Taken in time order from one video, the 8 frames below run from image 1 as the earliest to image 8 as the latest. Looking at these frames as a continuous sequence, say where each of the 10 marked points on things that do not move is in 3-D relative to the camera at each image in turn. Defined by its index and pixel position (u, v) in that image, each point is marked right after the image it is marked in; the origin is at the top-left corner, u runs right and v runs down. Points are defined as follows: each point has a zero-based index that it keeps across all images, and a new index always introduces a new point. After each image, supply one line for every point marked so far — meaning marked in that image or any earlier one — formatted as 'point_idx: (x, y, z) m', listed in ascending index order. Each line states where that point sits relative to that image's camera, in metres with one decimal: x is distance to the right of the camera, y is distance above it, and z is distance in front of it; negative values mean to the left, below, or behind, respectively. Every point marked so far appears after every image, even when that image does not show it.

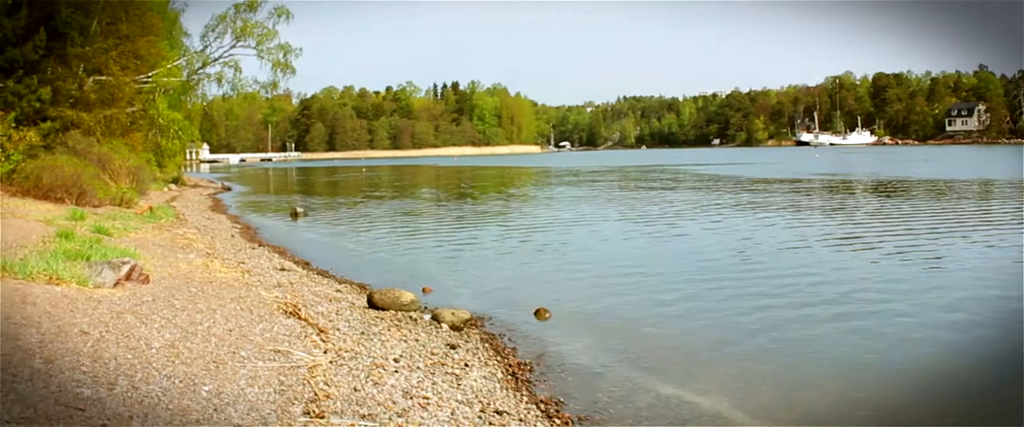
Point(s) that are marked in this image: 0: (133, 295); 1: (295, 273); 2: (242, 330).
0: (-3.4, -0.8, +12.9) m
1: (-2.9, -0.8, +19.4) m
2: (-2.1, -0.9, +11.2) m
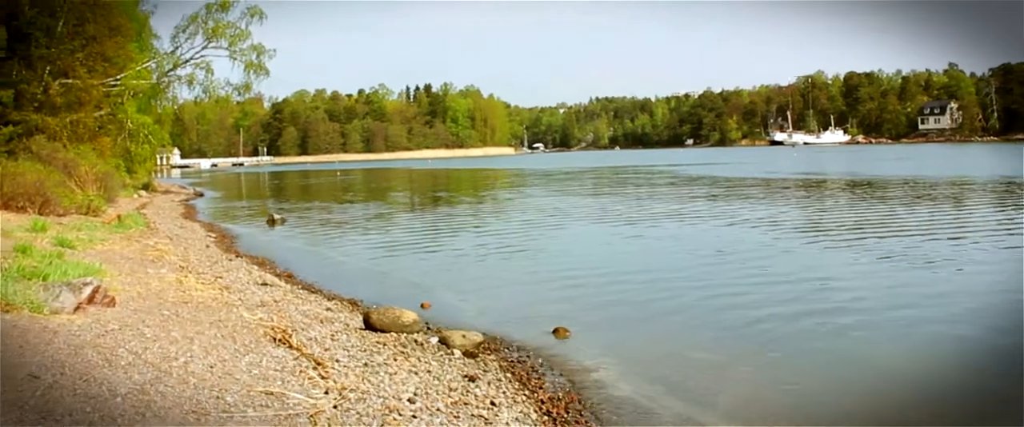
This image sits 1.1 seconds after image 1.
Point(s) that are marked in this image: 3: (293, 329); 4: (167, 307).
0: (-3.2, -0.9, +11.1) m
1: (-2.9, -0.9, +17.6) m
2: (-1.9, -1.0, +9.5) m
3: (-1.9, -1.0, +12.4) m
4: (-3.2, -0.9, +13.4) m
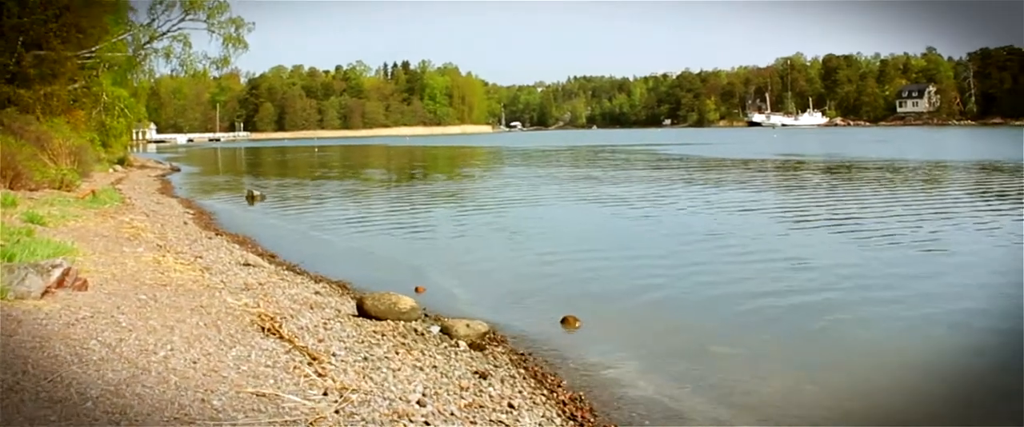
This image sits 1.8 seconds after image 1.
0: (-3.1, -0.7, +10.1) m
1: (-2.9, -0.7, +16.6) m
2: (-1.8, -0.9, +8.5) m
3: (-1.8, -0.8, +11.4) m
4: (-3.2, -0.7, +12.3) m
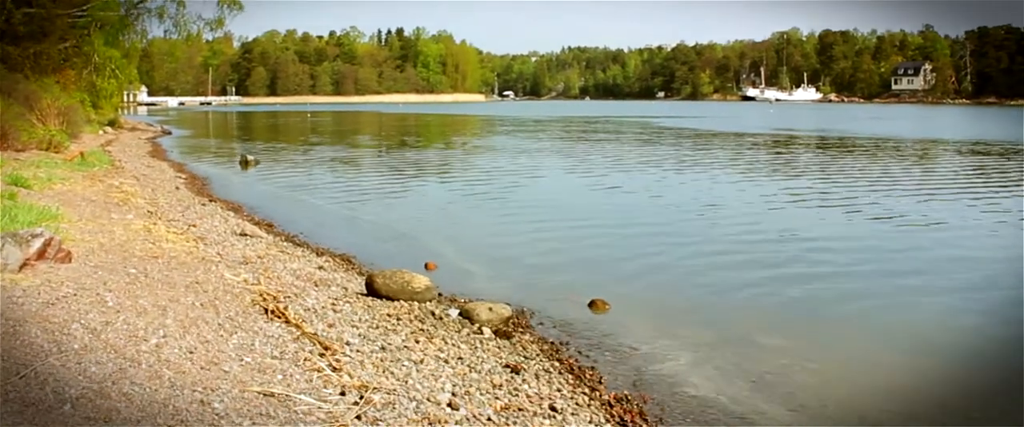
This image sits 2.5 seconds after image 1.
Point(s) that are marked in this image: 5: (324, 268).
0: (-2.9, -0.5, +9.0) m
1: (-2.7, -0.3, +15.5) m
2: (-1.5, -0.7, +7.4) m
3: (-1.6, -0.6, +10.3) m
4: (-3.0, -0.4, +11.2) m
5: (-1.7, -0.5, +13.1) m
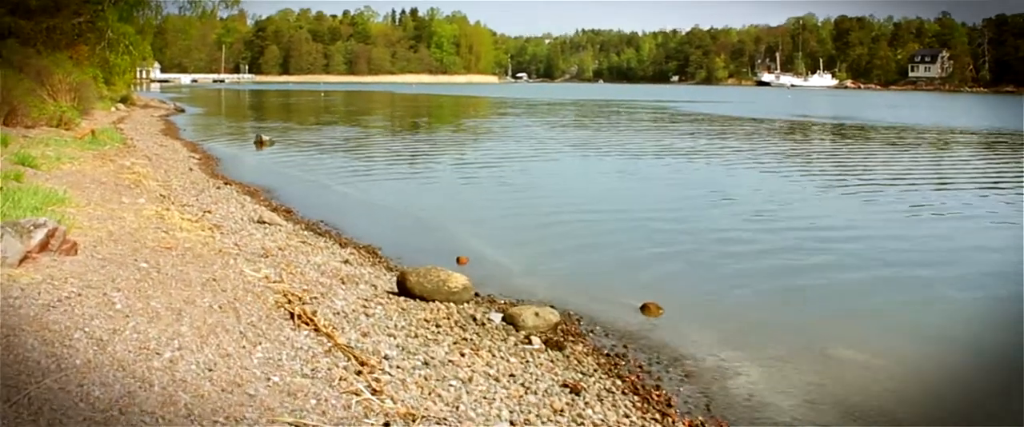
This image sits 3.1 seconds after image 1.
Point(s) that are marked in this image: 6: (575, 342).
0: (-2.6, -0.4, +8.1) m
1: (-2.4, -0.2, +14.5) m
2: (-1.2, -0.7, +6.5) m
3: (-1.3, -0.6, +9.4) m
4: (-2.6, -0.3, +10.3) m
5: (-1.4, -0.4, +12.1) m
6: (+0.4, -0.8, +8.9) m
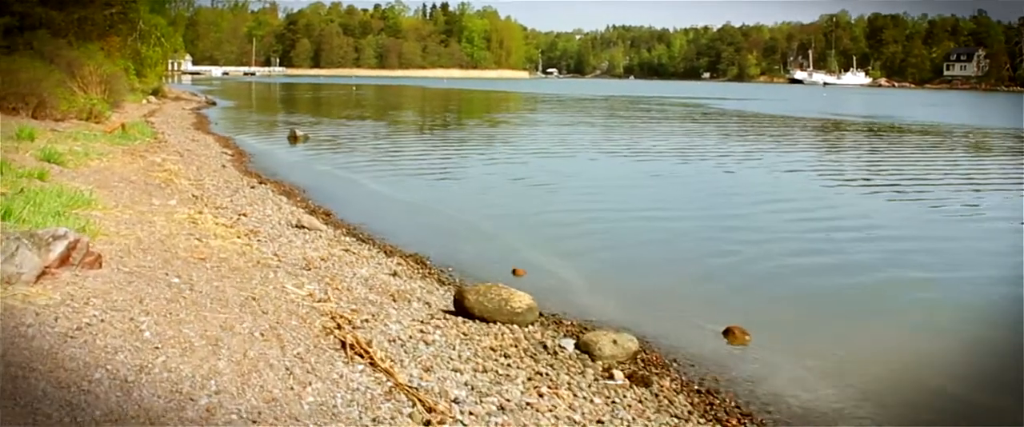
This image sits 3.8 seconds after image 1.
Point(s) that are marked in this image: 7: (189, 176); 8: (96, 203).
0: (-2.2, -0.5, +7.1) m
1: (-1.8, -0.2, +13.6) m
2: (-0.9, -0.8, +5.4) m
3: (-0.9, -0.6, +8.4) m
4: (-2.2, -0.4, +9.3) m
5: (-0.9, -0.5, +11.1) m
6: (+0.8, -0.9, +7.9) m
7: (-4.4, +0.5, +19.2) m
8: (-3.7, +0.1, +12.6) m
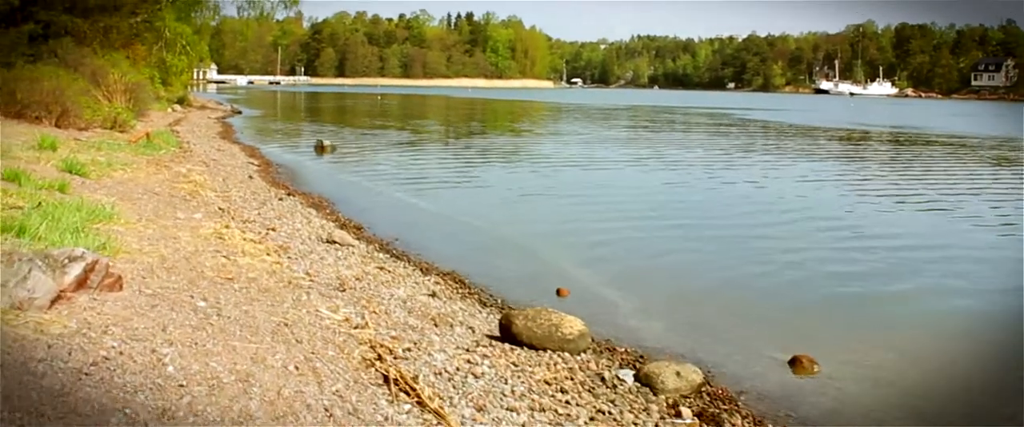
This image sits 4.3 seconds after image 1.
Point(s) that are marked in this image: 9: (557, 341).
0: (-1.9, -0.6, +6.4) m
1: (-1.4, -0.3, +12.9) m
2: (-0.6, -0.9, +4.8) m
3: (-0.6, -0.7, +7.7) m
4: (-1.9, -0.5, +8.7) m
5: (-0.5, -0.6, +10.4) m
6: (+1.1, -1.0, +7.2) m
7: (-3.9, +0.3, +18.6) m
8: (-3.3, 0.0, +11.9) m
9: (+0.3, -0.8, +8.5) m
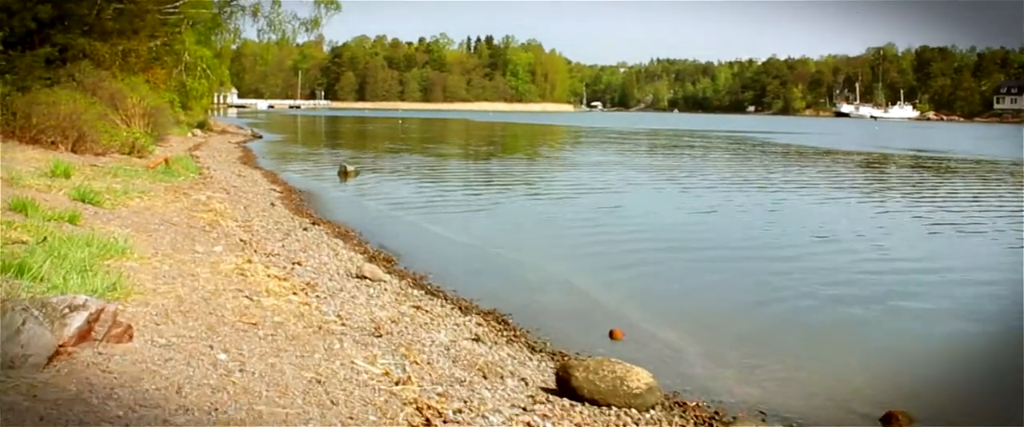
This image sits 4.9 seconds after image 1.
0: (-1.6, -0.7, +5.4) m
1: (-1.1, -0.6, +11.9) m
2: (-0.3, -1.0, +3.8) m
3: (-0.3, -0.9, +6.7) m
4: (-1.5, -0.7, +7.7) m
5: (-0.2, -0.8, +9.4) m
6: (+1.4, -1.2, +6.1) m
7: (-3.4, 0.0, +17.6) m
8: (-2.9, -0.3, +11.0) m
9: (+0.6, -1.0, +7.5) m
